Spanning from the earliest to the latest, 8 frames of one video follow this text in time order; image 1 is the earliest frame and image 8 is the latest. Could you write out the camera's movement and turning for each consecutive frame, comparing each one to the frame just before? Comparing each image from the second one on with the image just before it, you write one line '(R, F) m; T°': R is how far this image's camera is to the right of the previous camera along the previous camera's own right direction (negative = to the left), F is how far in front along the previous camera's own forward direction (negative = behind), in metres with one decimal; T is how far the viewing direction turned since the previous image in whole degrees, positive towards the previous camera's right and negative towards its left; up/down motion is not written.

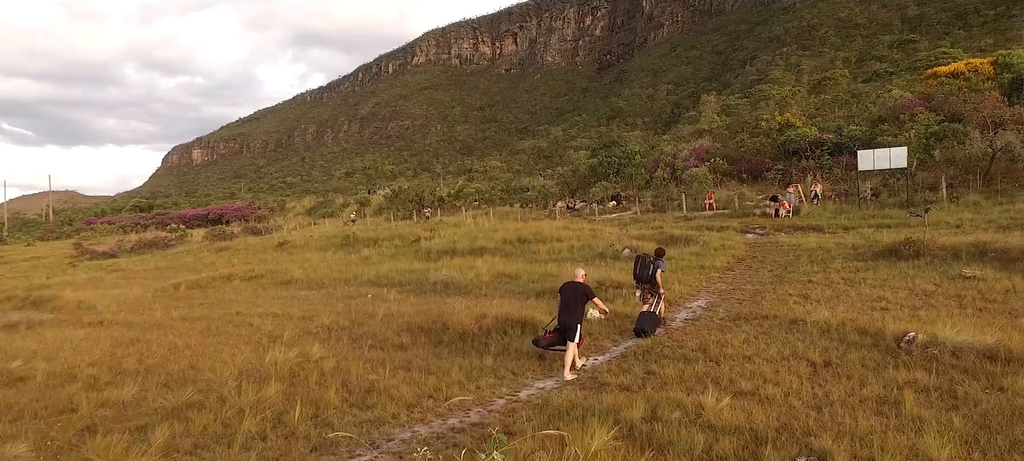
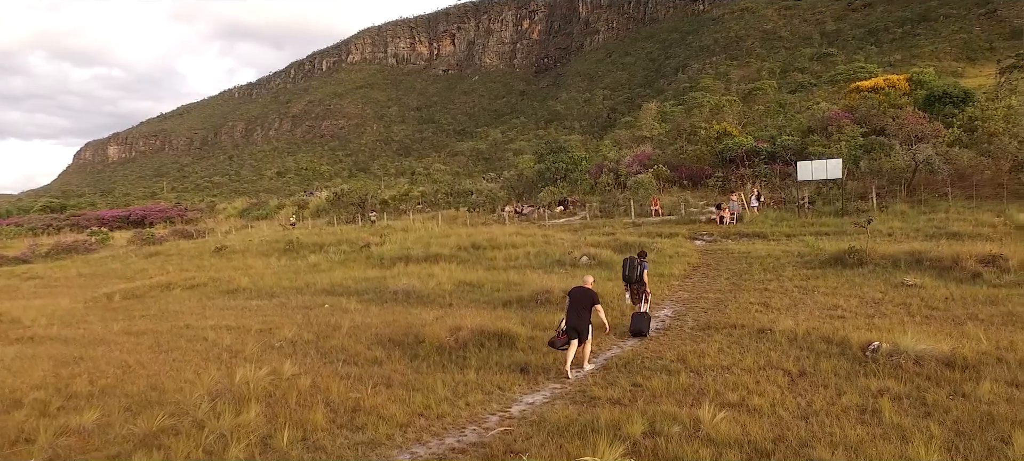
(-0.4, 0.0) m; +6°
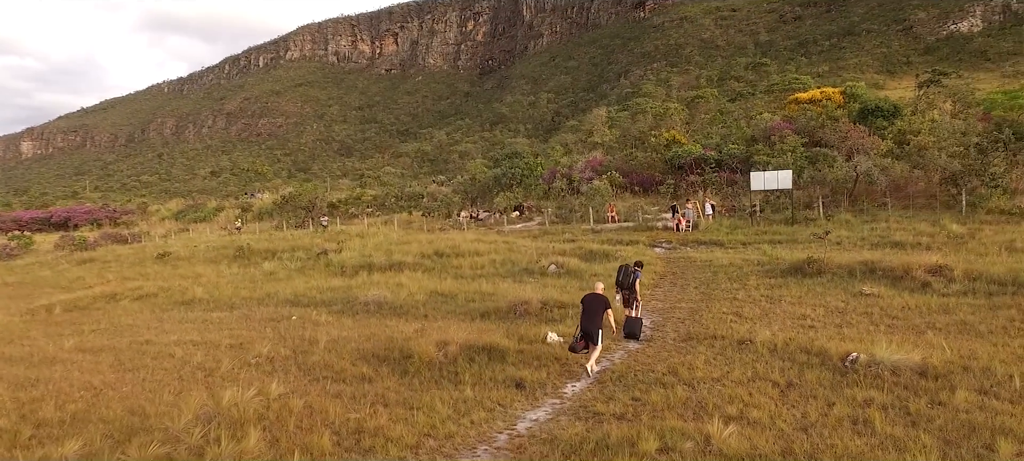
(-0.5, 0.0) m; +5°
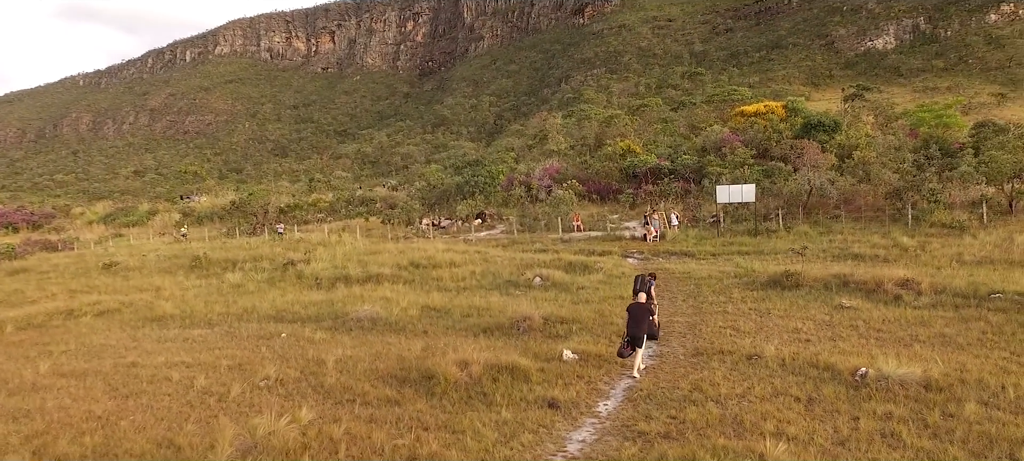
(-0.9, -0.1) m; +6°
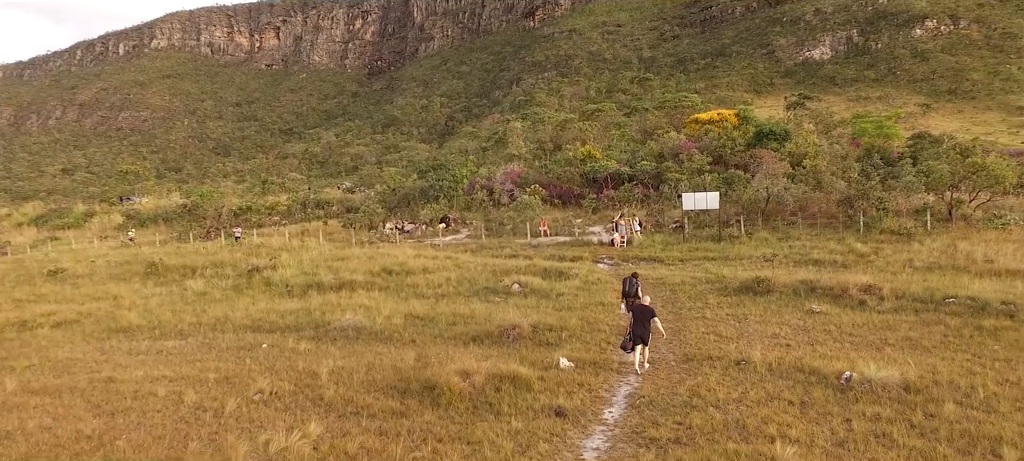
(-0.5, -0.1) m; +5°
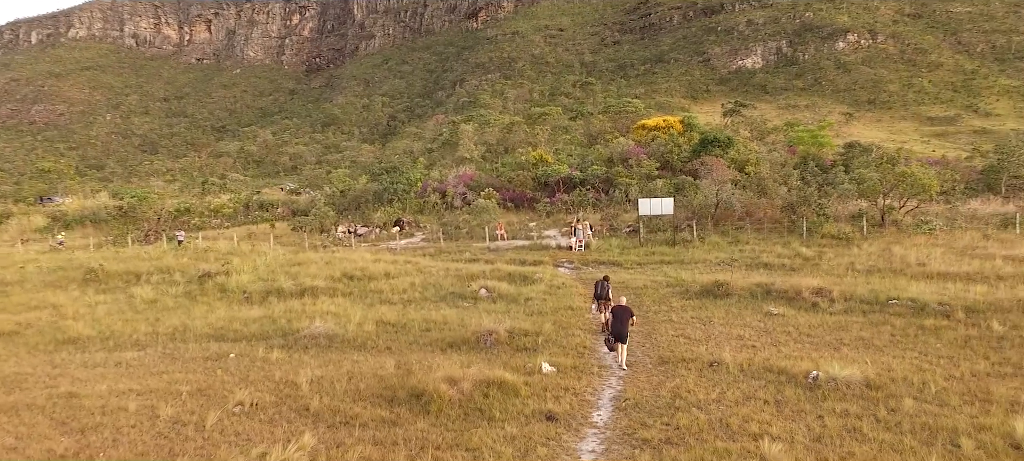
(-0.5, -0.1) m; +5°
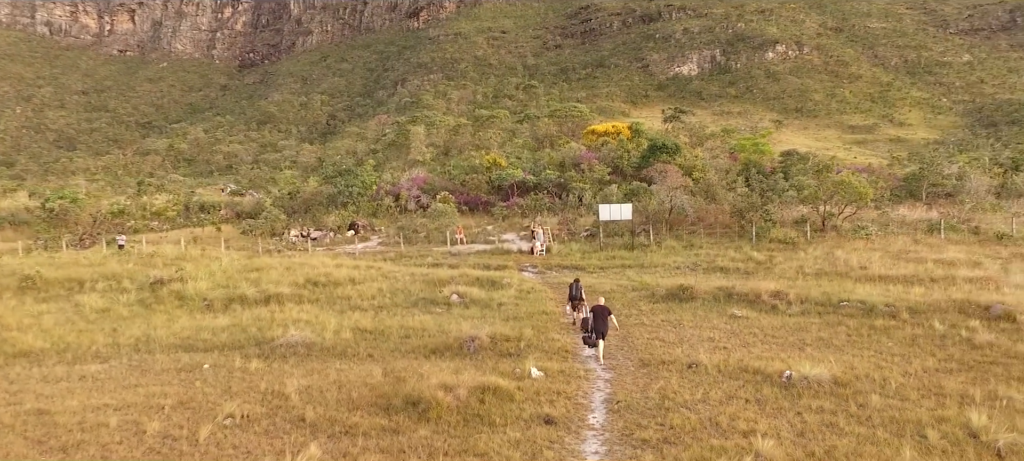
(-0.6, -0.2) m; +5°
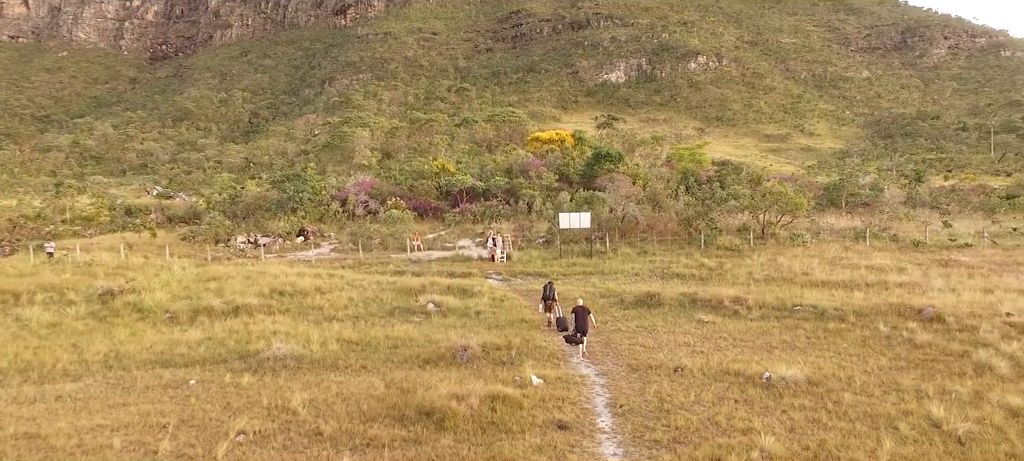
(-0.9, -0.3) m; +7°
